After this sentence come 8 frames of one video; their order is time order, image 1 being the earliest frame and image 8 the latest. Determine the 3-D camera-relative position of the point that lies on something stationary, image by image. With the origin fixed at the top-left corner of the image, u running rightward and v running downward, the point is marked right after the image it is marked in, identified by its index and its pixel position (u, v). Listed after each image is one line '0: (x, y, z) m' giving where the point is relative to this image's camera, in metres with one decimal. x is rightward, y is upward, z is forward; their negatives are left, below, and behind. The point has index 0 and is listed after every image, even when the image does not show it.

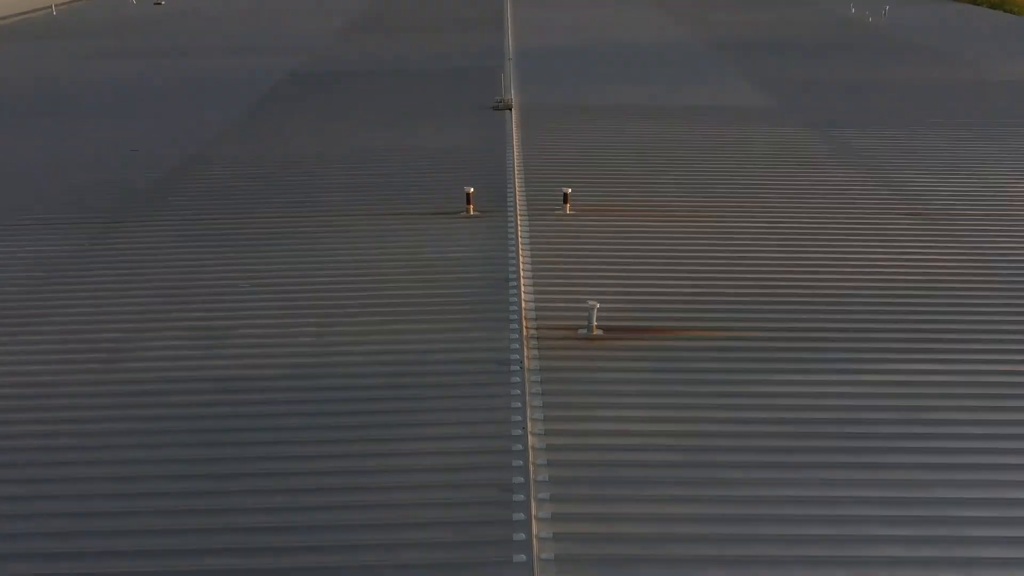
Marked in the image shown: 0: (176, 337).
0: (-1.9, -0.3, +4.8) m
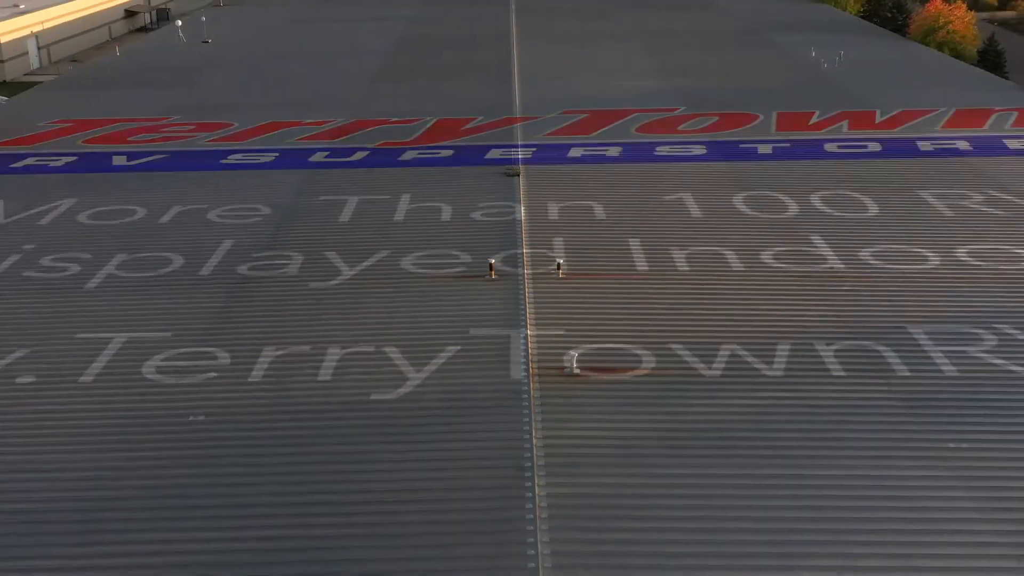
0: (-1.8, -0.7, +7.1) m
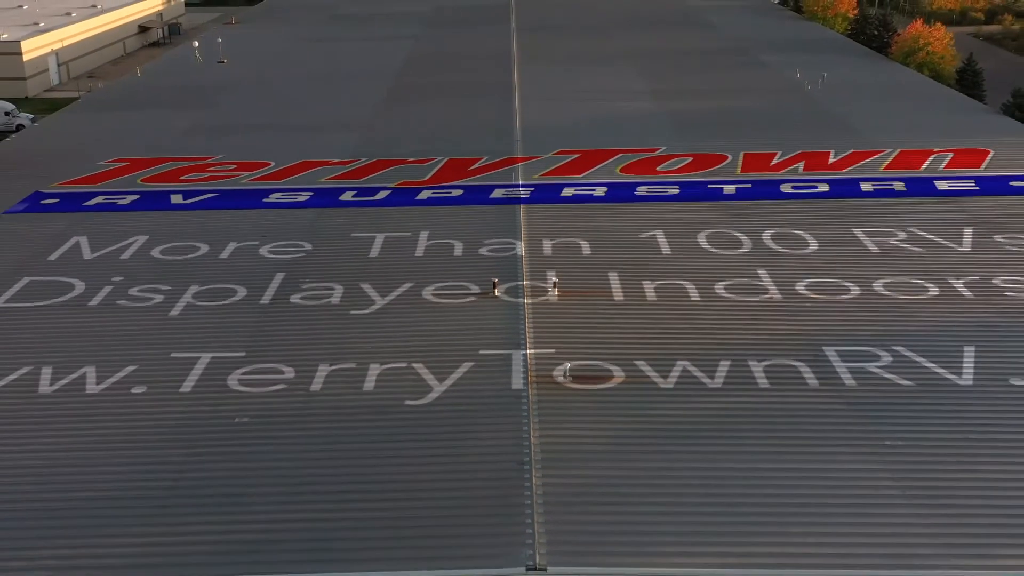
0: (-1.8, -0.9, +8.2) m
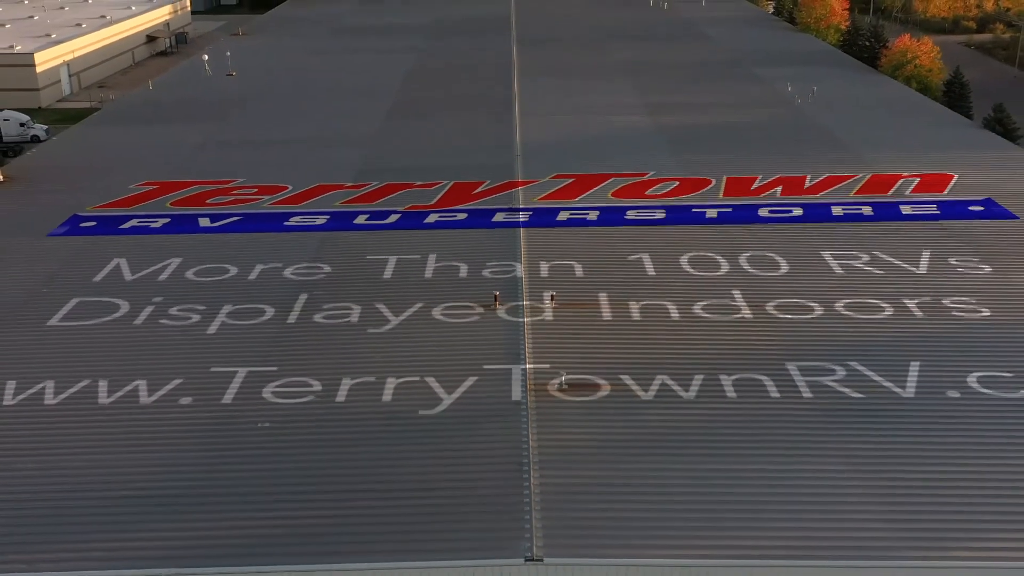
0: (-1.8, -1.0, +8.9) m
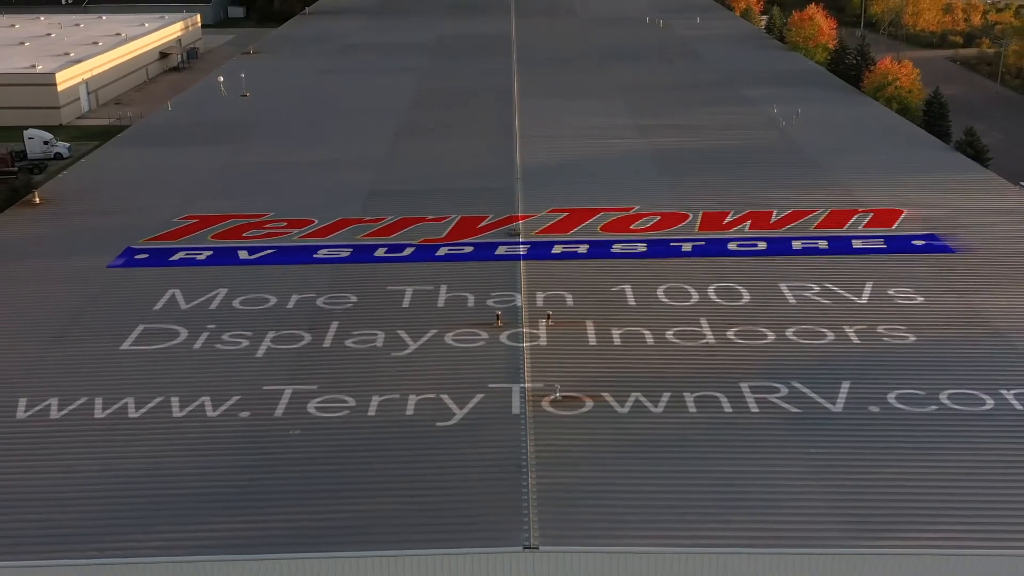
0: (-1.8, -1.3, +10.2) m
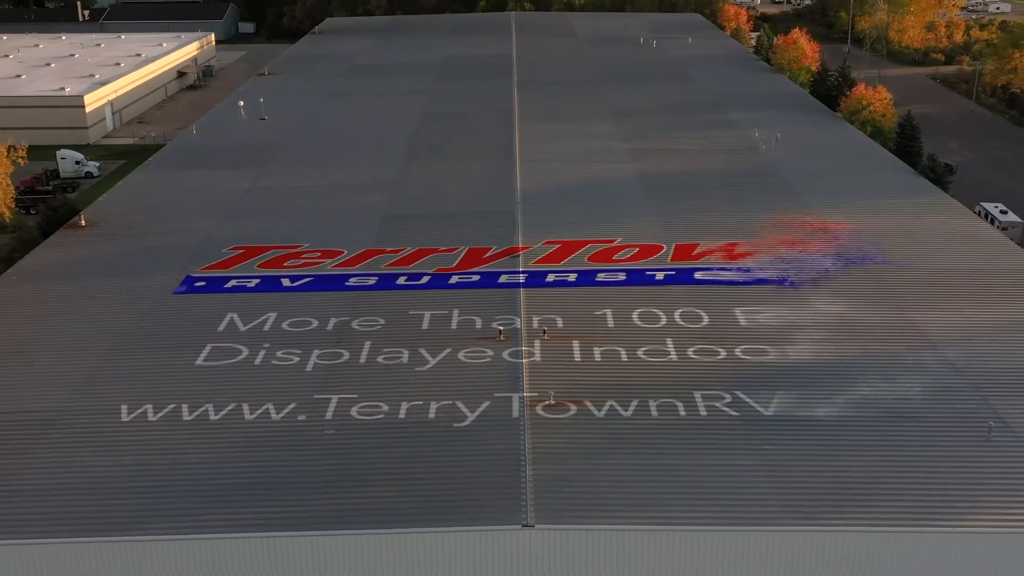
0: (-1.8, -1.6, +12.0) m
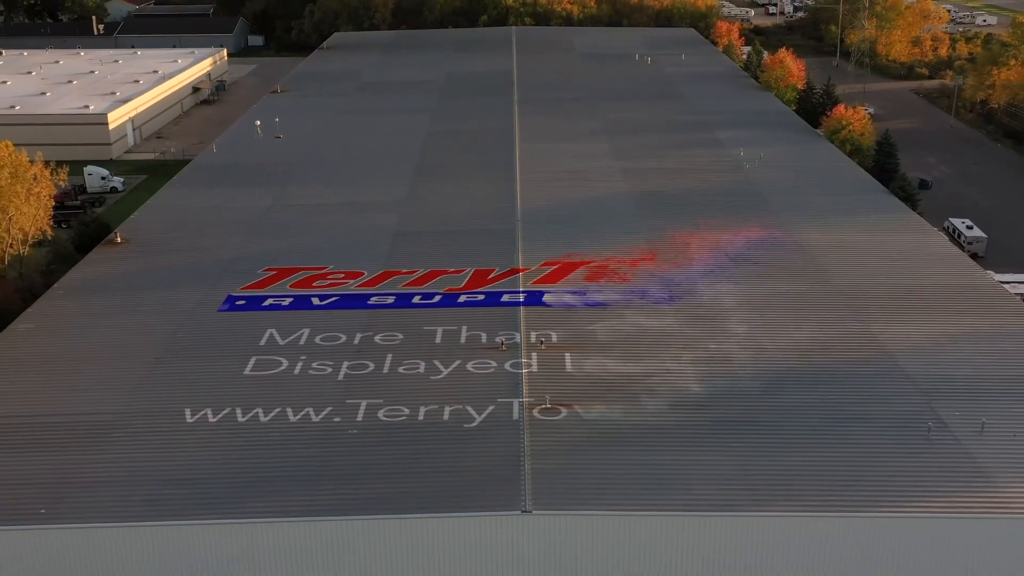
0: (-1.7, -1.8, +13.7) m
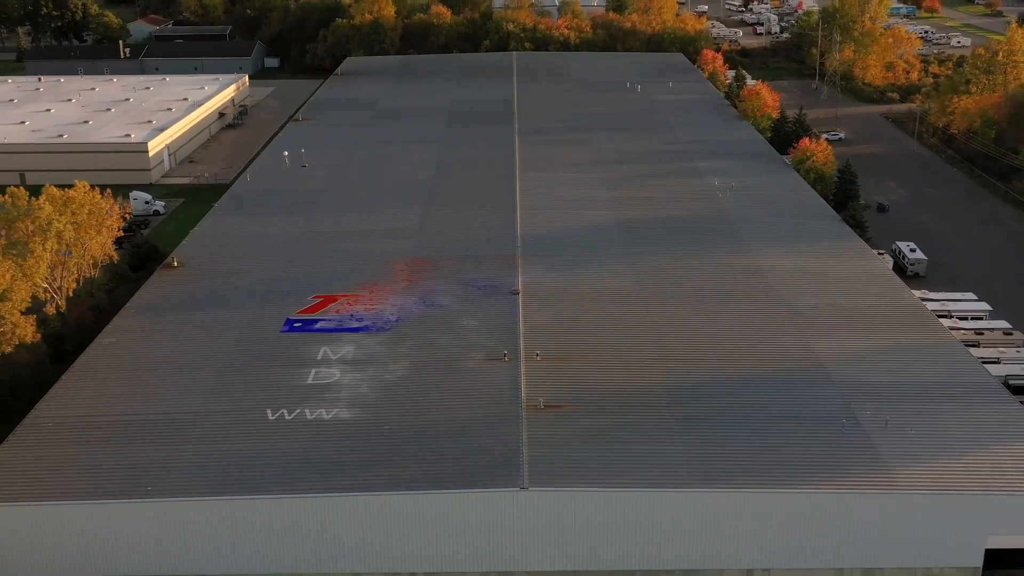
0: (-1.7, -2.3, +17.2) m
